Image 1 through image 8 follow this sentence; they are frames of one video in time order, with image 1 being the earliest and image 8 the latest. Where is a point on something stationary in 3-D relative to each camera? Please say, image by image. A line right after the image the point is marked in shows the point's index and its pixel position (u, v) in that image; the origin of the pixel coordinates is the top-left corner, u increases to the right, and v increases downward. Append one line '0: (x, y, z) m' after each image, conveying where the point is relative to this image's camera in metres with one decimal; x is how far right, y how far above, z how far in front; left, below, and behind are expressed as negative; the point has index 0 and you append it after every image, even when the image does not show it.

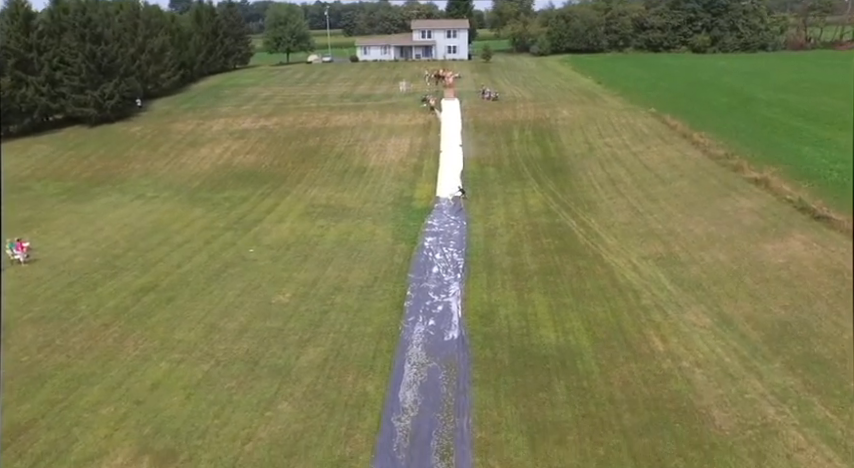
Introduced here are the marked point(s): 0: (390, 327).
0: (-0.9, -2.3, +15.9) m
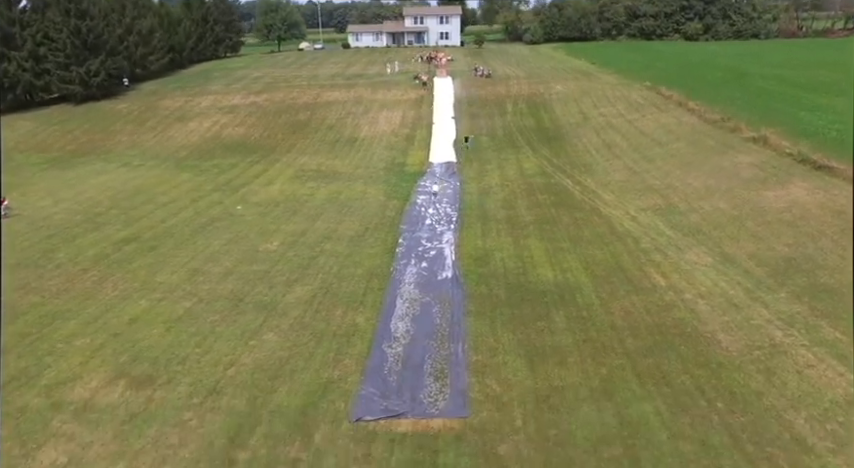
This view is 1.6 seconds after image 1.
0: (-1.1, -0.8, +15.3) m
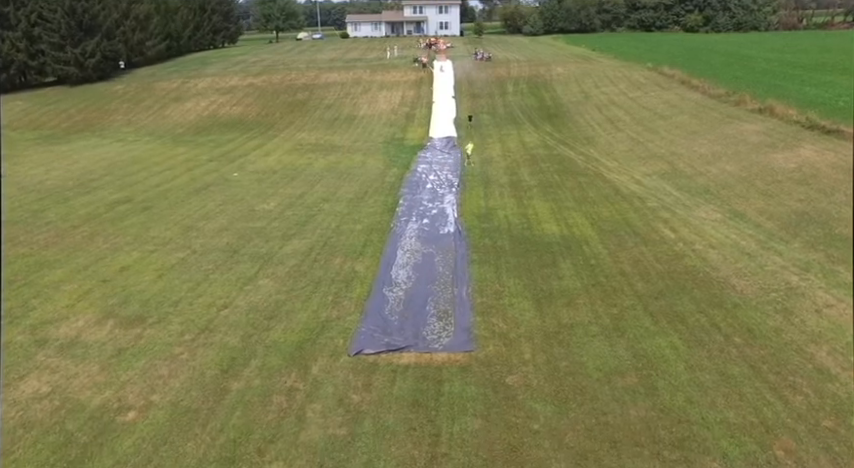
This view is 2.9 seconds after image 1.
0: (-1.0, +0.2, +14.9) m
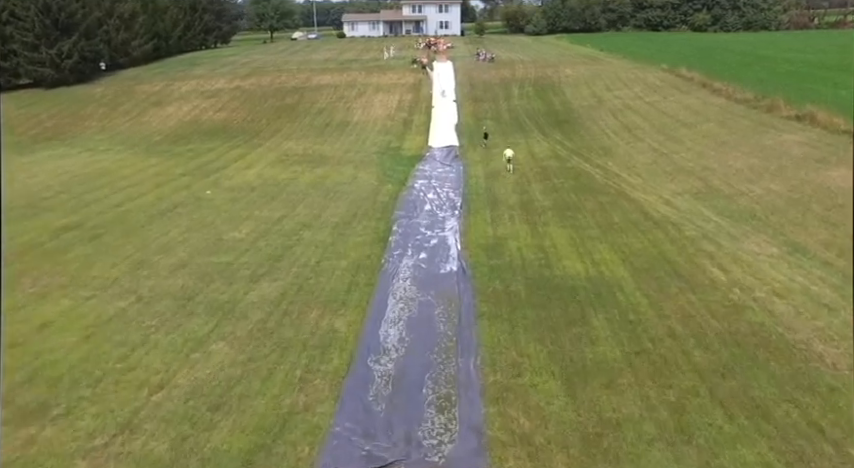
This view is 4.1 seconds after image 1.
0: (-1.1, -0.5, +12.4) m
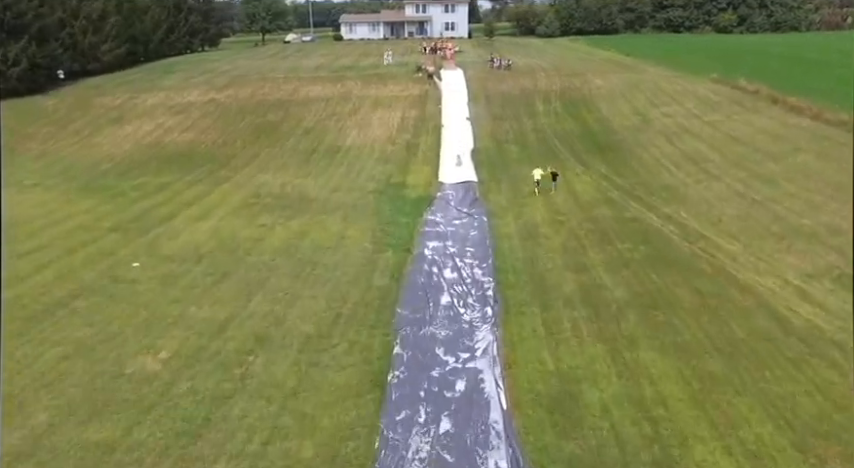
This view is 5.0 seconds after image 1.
0: (-0.8, -2.3, +7.2) m
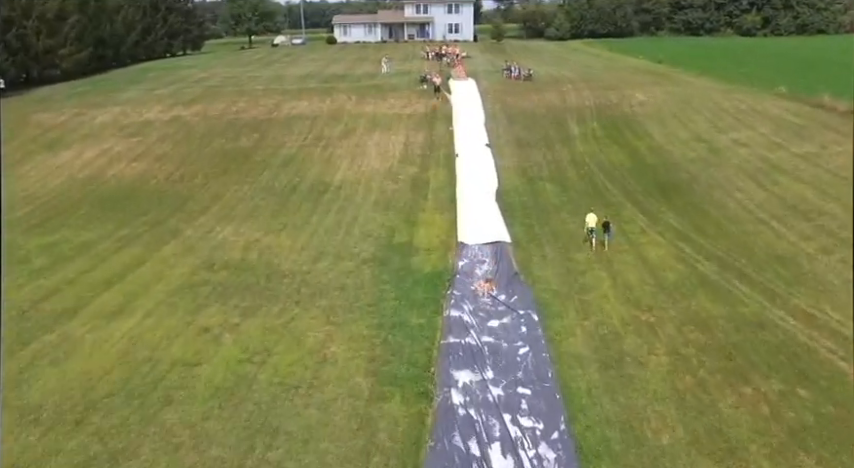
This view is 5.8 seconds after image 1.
0: (-0.4, -4.1, +2.0) m
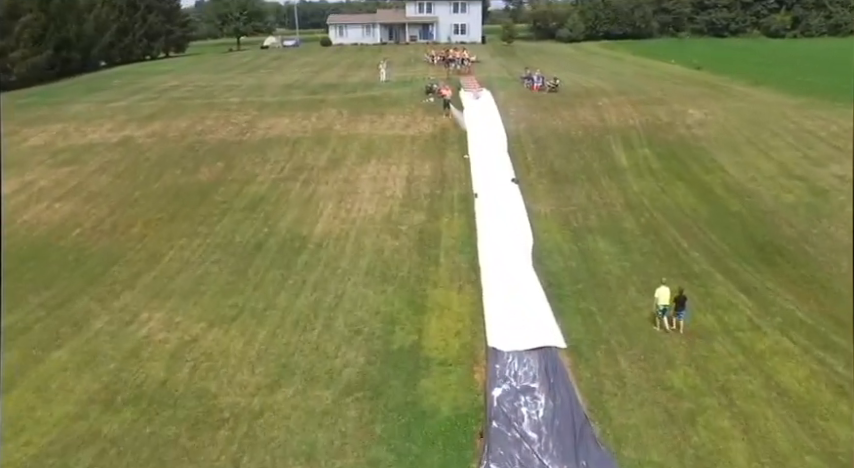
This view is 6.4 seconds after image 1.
0: (-0.1, -5.7, -2.8) m
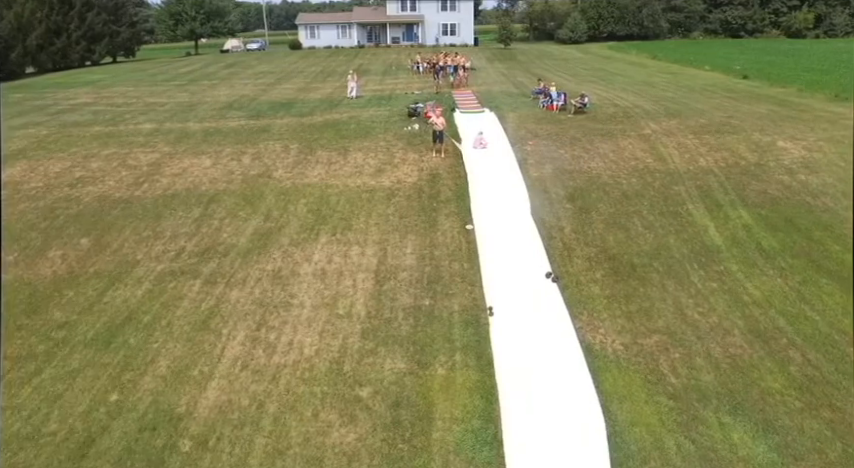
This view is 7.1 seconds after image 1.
0: (0.0, -7.7, -9.4) m
